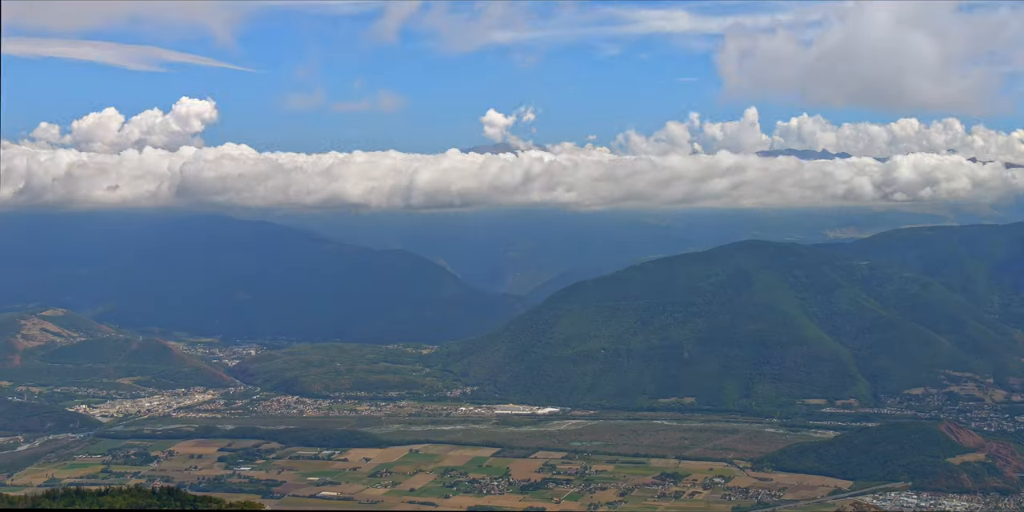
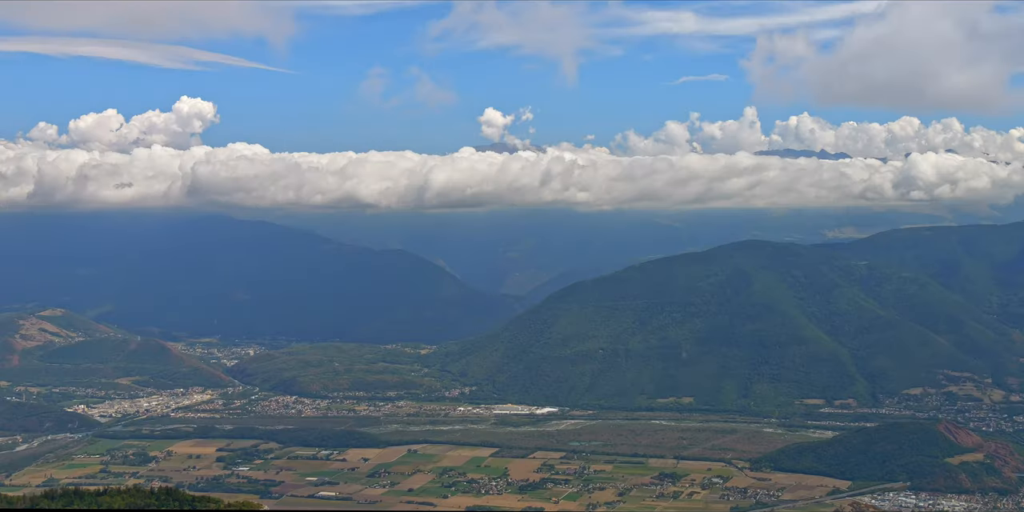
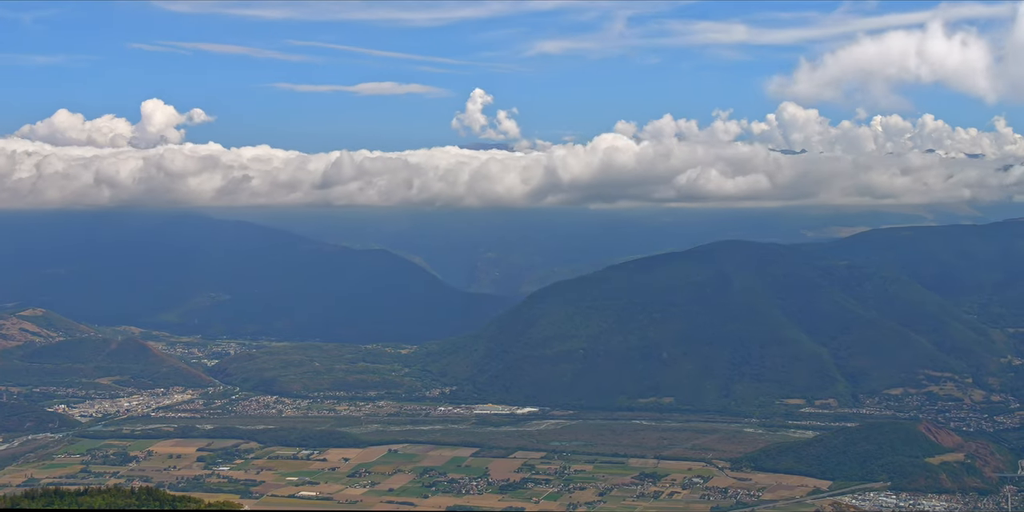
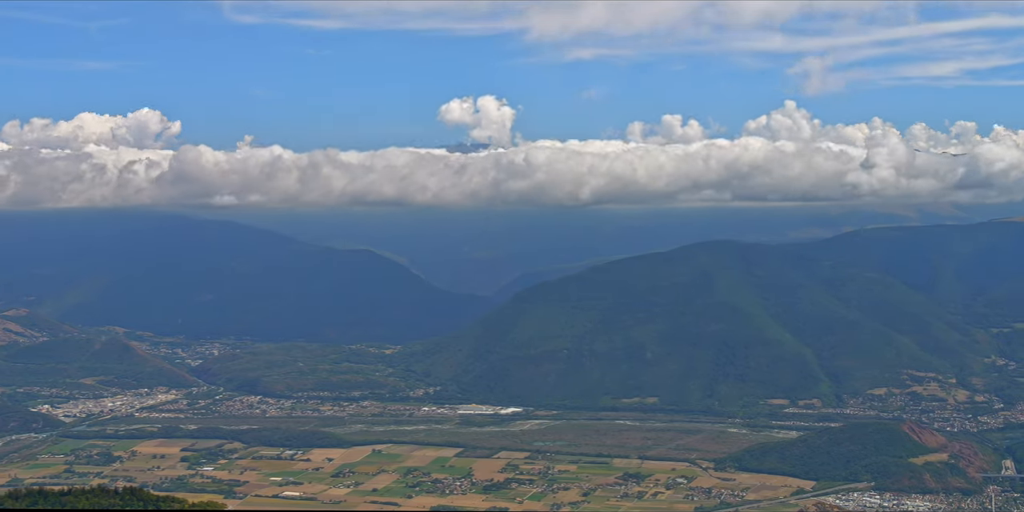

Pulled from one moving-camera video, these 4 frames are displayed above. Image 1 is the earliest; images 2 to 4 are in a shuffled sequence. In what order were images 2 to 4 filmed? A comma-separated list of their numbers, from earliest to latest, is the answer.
2, 3, 4
